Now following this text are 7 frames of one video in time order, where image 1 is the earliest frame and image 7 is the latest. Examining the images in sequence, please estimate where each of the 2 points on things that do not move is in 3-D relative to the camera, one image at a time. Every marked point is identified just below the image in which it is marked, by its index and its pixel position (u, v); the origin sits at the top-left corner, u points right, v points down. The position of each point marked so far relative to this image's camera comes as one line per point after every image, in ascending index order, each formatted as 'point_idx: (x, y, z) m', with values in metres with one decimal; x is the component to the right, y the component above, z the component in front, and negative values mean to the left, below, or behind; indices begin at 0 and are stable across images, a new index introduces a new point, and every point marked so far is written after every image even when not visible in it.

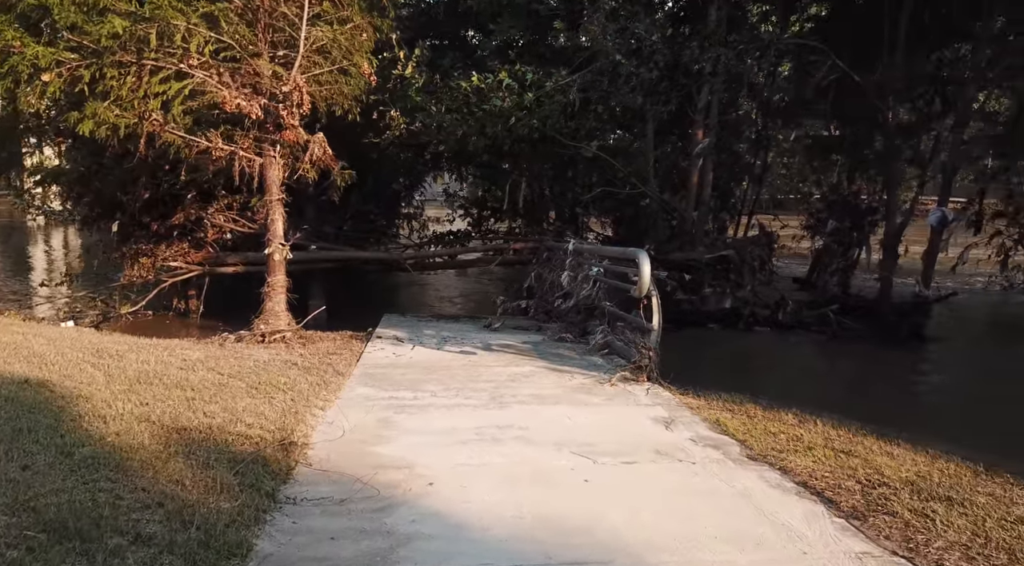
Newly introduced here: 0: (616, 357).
0: (+0.7, -0.5, +5.7) m
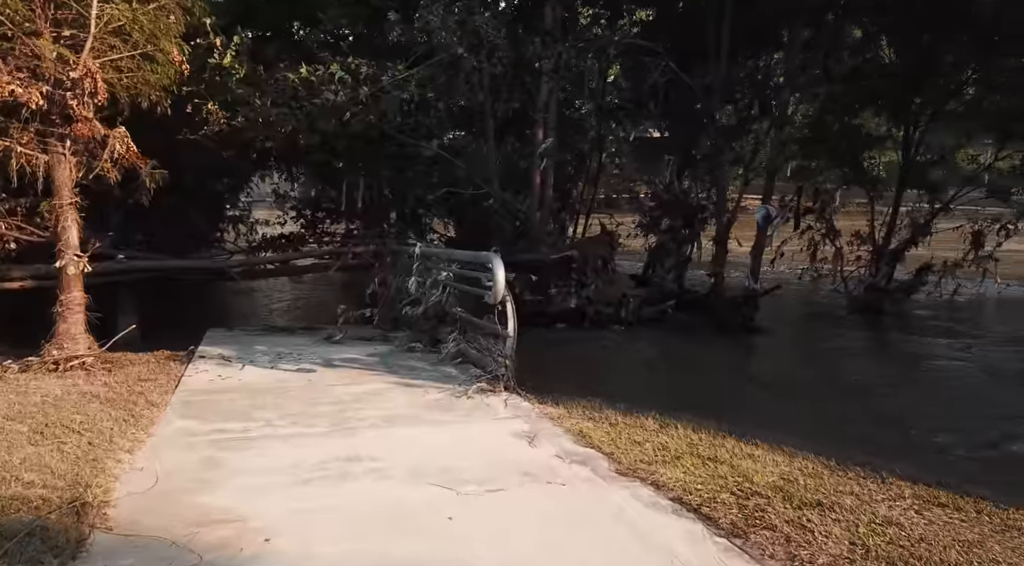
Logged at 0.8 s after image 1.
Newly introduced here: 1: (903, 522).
0: (-0.2, -0.5, +5.4) m
1: (+1.3, -0.8, +3.2) m
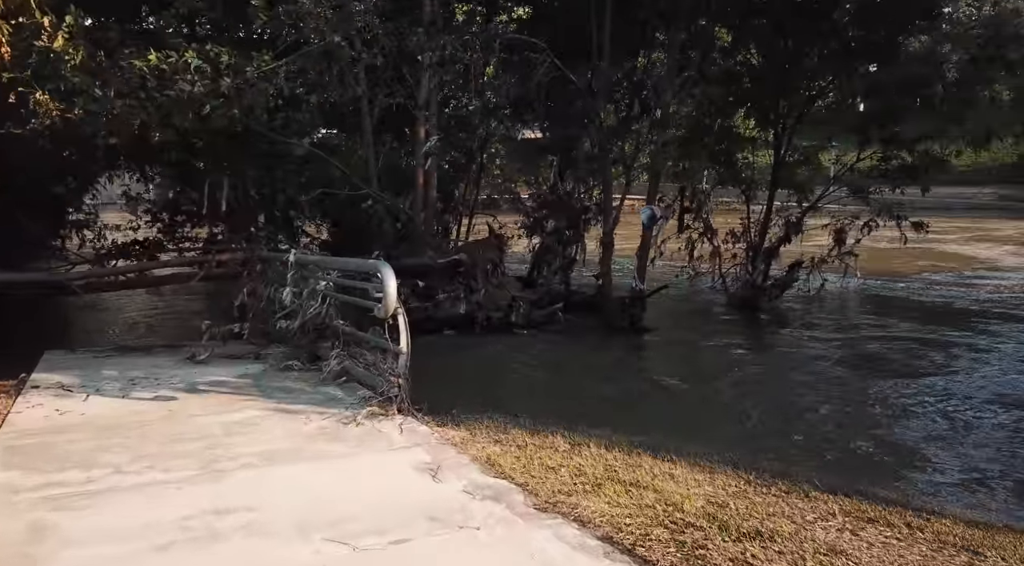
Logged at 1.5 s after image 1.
0: (-0.8, -0.5, +5.0) m
1: (+1.0, -0.8, +2.9) m
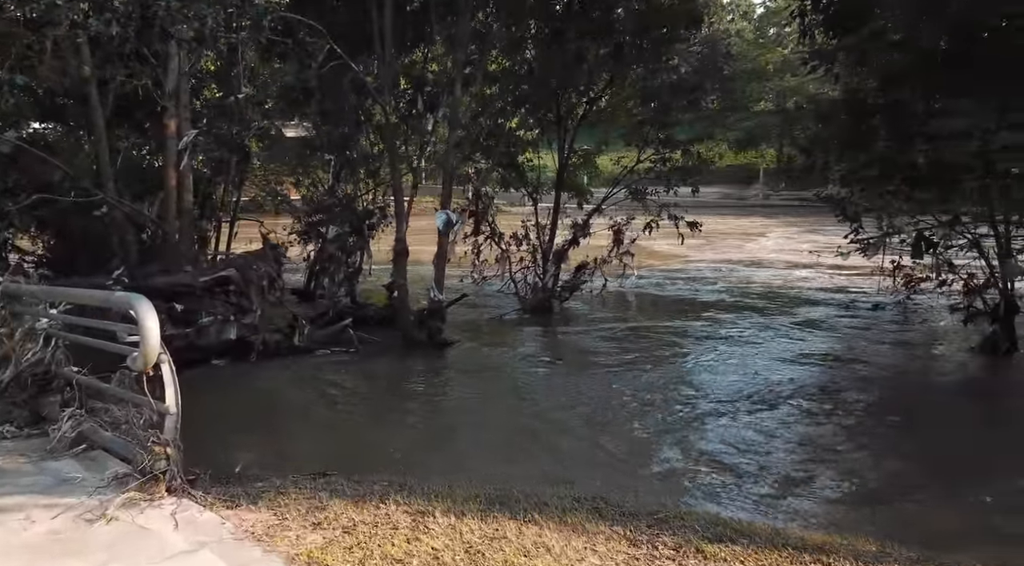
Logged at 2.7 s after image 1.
0: (-1.6, -0.6, +3.8) m
1: (+0.6, -0.8, +2.3) m
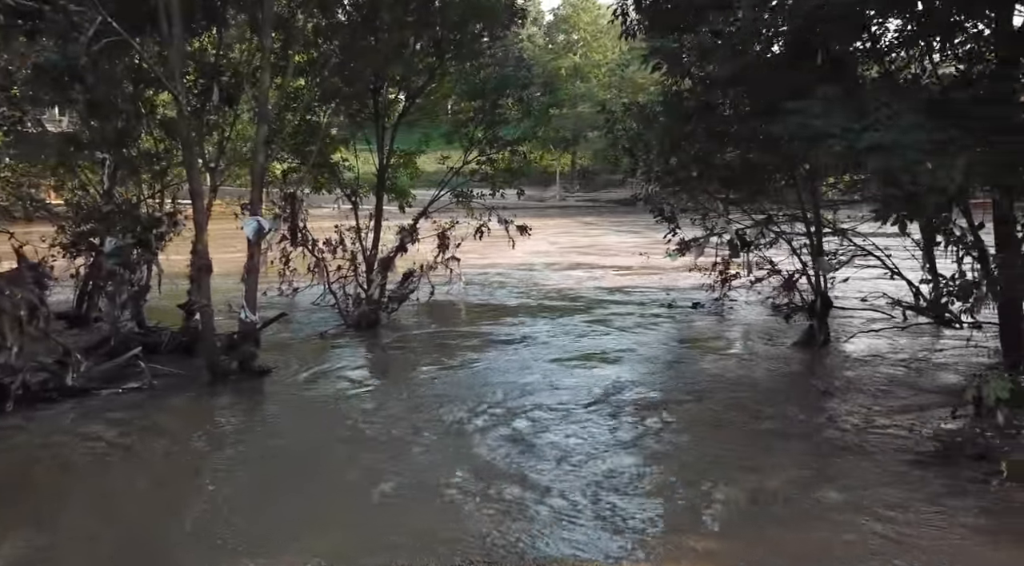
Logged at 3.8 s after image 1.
0: (-2.0, -0.7, +2.6) m
1: (+0.5, -0.8, +1.5) m
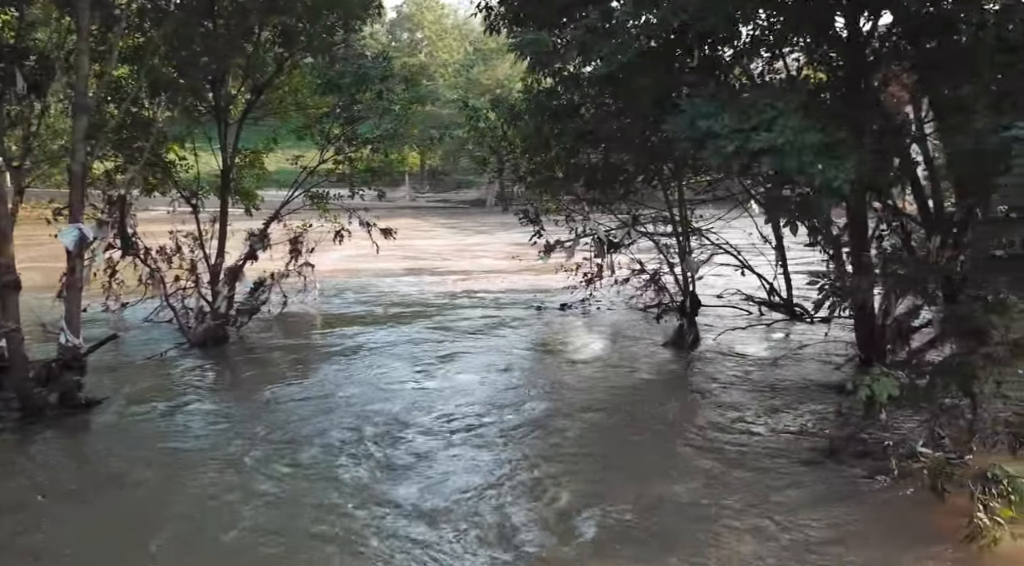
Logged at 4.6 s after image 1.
0: (-2.2, -0.8, +1.6) m
1: (+0.4, -0.9, +0.9) m
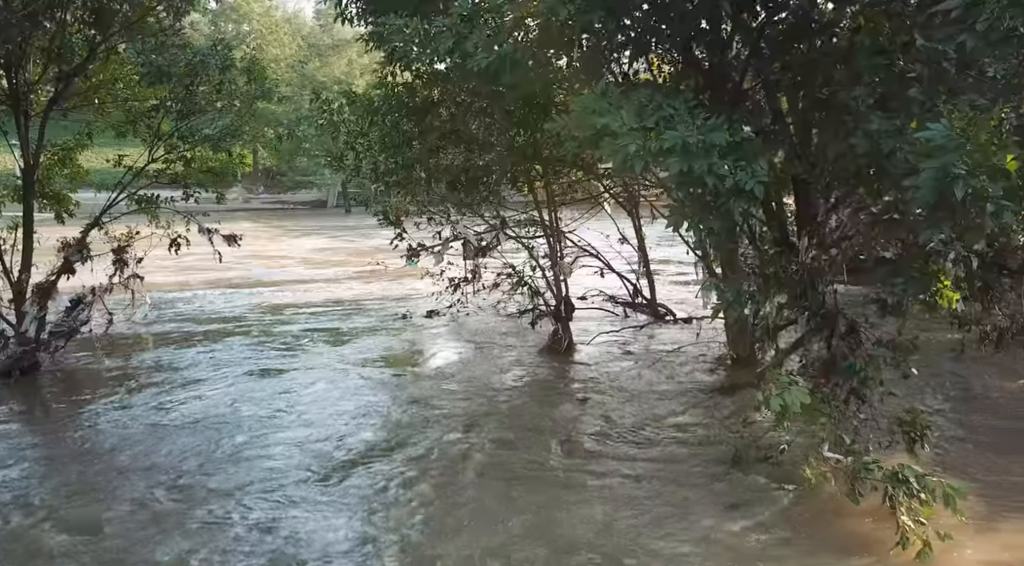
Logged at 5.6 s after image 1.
0: (-2.1, -1.0, +0.4) m
1: (+0.6, -1.0, +0.1) m
